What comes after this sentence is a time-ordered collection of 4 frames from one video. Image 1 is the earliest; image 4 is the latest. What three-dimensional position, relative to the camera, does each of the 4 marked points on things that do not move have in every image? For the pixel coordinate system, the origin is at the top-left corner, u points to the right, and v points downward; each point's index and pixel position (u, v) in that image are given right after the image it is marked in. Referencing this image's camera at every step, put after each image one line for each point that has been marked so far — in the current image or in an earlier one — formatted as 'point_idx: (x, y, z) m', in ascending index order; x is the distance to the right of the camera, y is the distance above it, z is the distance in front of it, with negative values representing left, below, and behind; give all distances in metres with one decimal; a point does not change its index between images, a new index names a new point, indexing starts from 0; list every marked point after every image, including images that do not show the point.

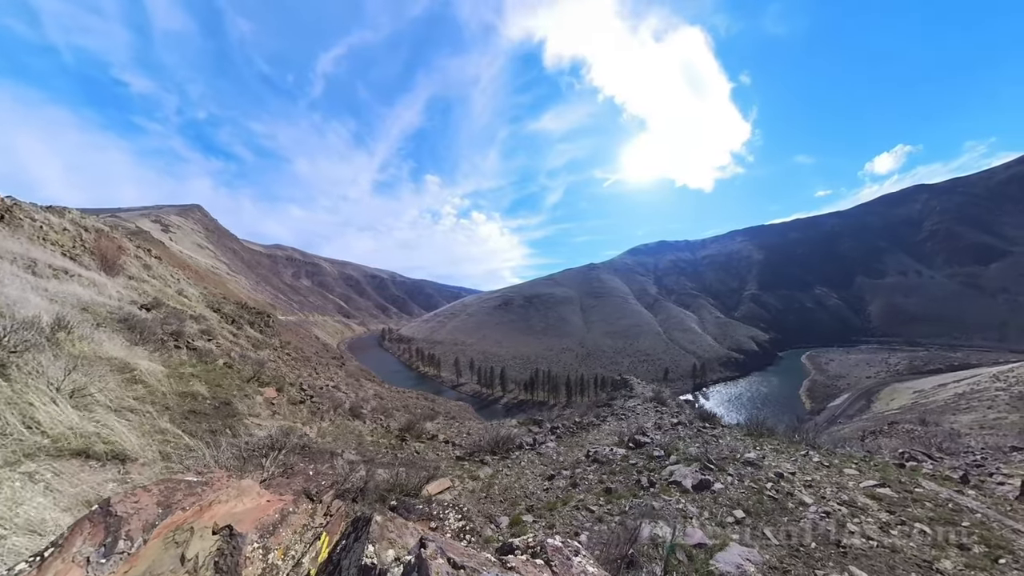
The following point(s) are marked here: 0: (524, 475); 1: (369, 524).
0: (+0.7, -6.8, +12.1) m
1: (-2.8, -4.6, +6.5) m
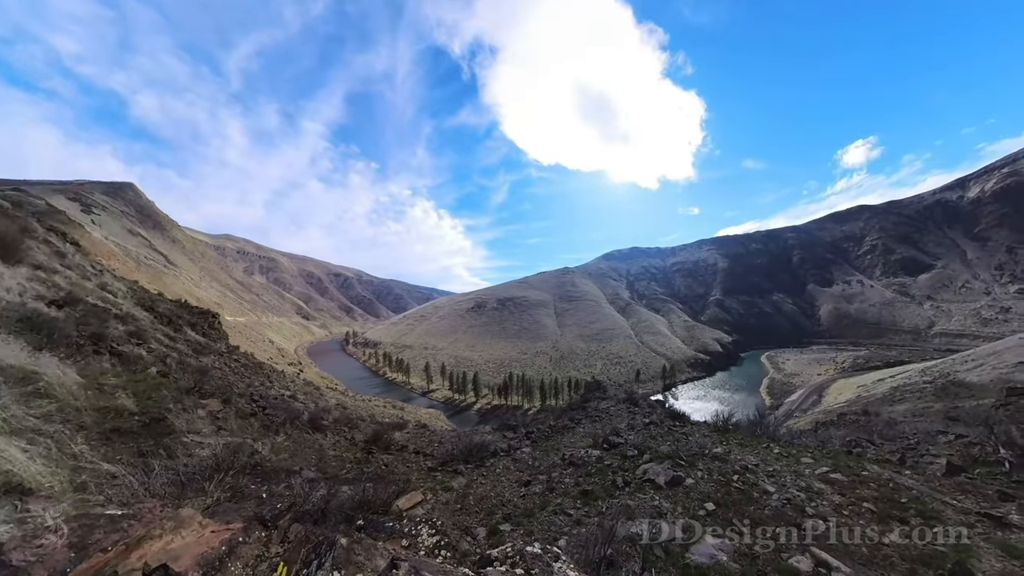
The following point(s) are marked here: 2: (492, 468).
0: (-0.4, -6.9, +11.9) m
1: (-3.0, -4.5, +5.8) m
2: (-0.8, -7.0, +13.1) m
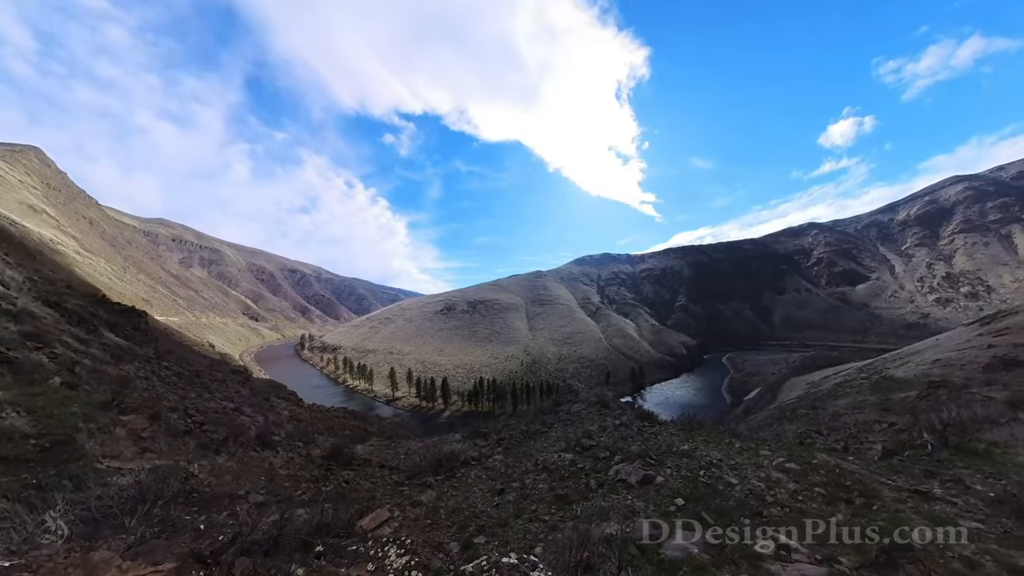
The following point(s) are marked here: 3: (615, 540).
0: (-1.7, -7.0, +11.4) m
1: (-3.3, -4.5, +5.1) m
2: (-2.2, -7.1, +12.6) m
3: (+2.4, -6.2, +8.2) m
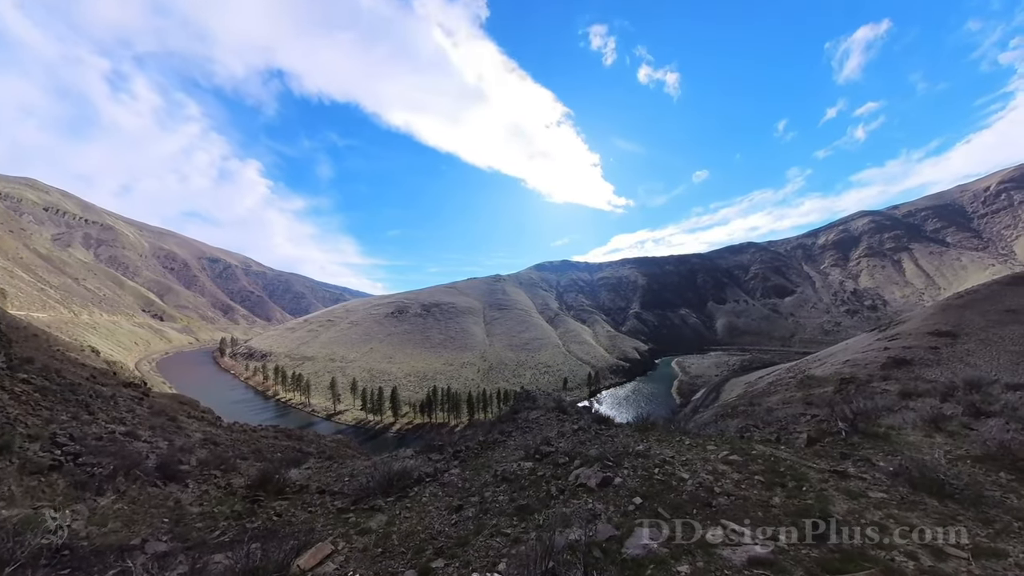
0: (-3.3, -7.1, +10.5) m
1: (-3.5, -4.3, +4.0) m
2: (-4.1, -7.2, +11.5) m
3: (+1.4, -6.3, +8.2) m
